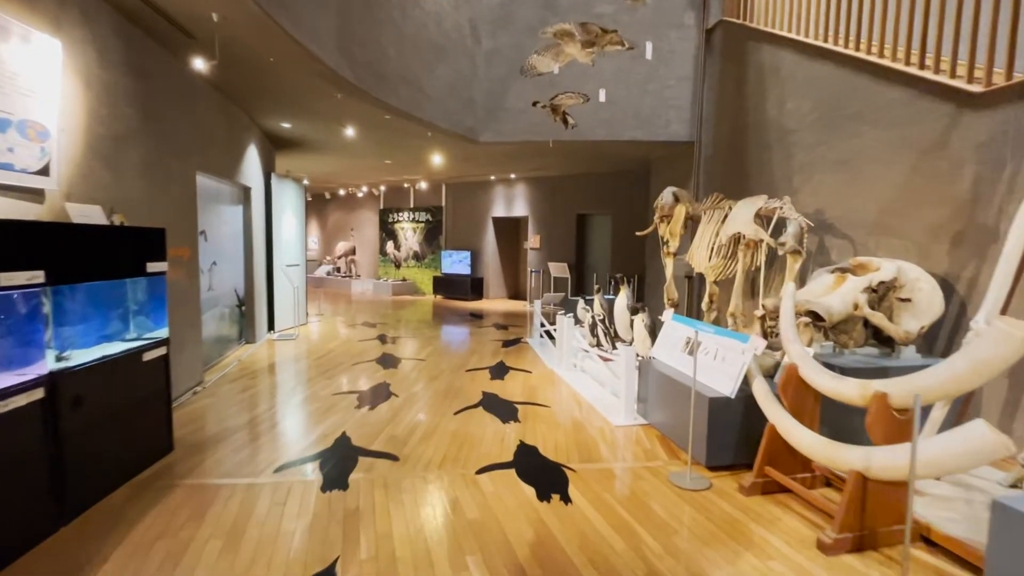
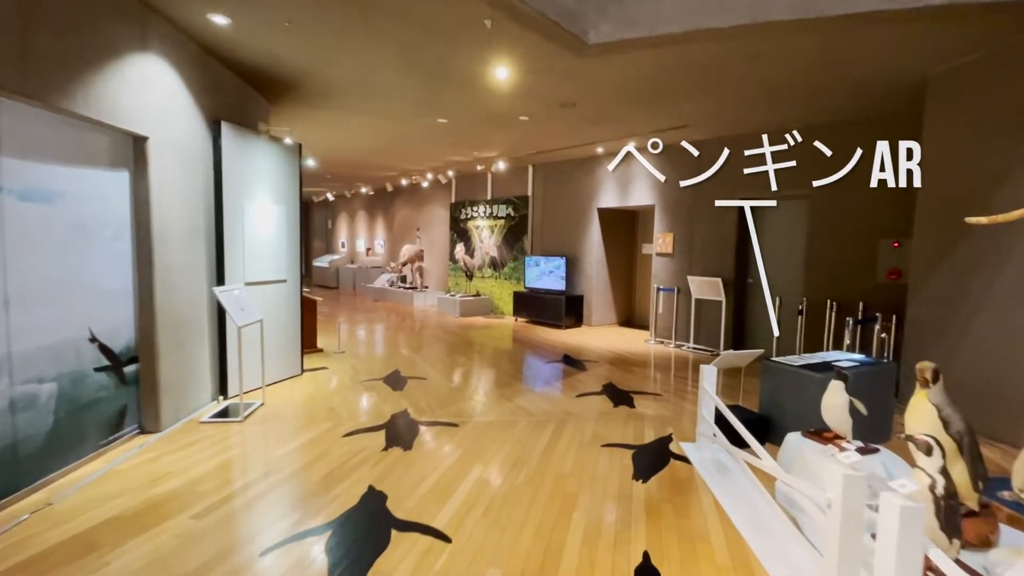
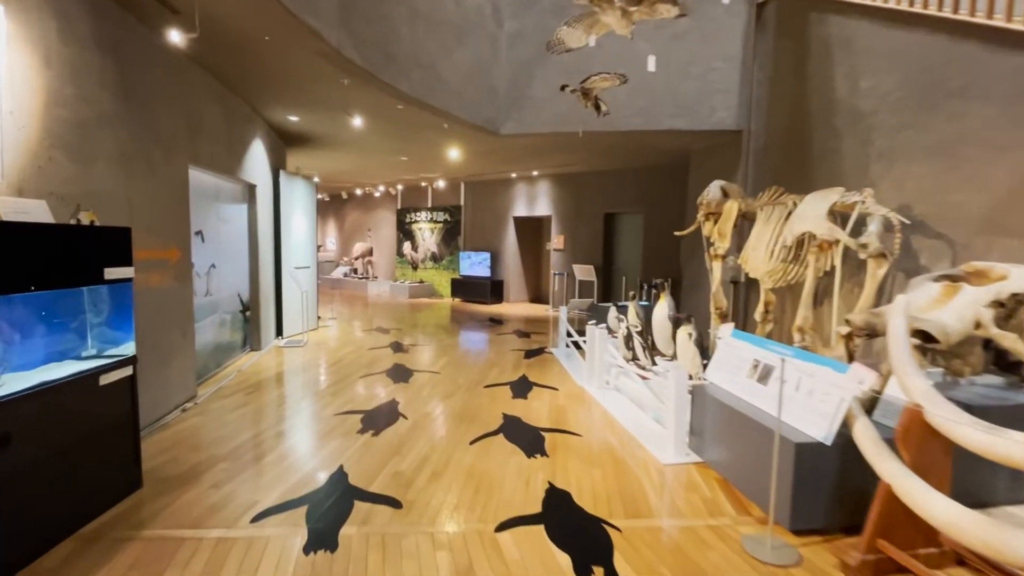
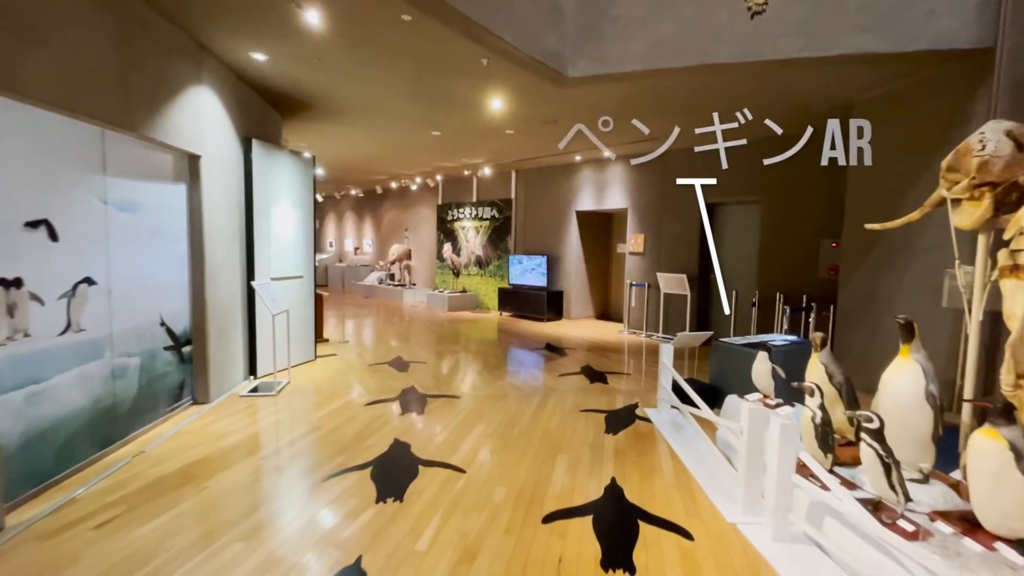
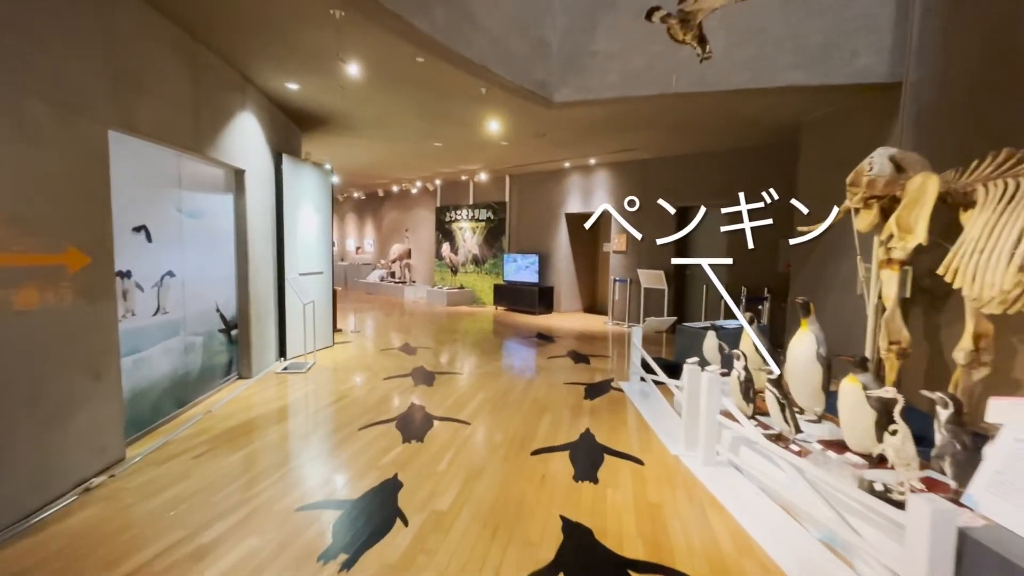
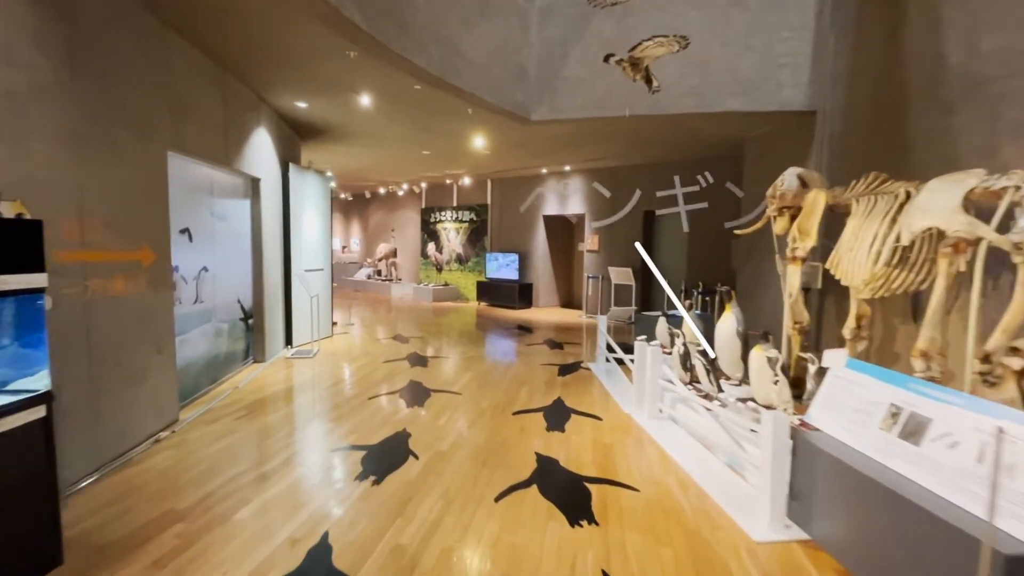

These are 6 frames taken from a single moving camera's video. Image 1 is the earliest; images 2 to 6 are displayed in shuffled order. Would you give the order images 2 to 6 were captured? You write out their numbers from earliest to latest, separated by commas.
3, 6, 5, 4, 2
